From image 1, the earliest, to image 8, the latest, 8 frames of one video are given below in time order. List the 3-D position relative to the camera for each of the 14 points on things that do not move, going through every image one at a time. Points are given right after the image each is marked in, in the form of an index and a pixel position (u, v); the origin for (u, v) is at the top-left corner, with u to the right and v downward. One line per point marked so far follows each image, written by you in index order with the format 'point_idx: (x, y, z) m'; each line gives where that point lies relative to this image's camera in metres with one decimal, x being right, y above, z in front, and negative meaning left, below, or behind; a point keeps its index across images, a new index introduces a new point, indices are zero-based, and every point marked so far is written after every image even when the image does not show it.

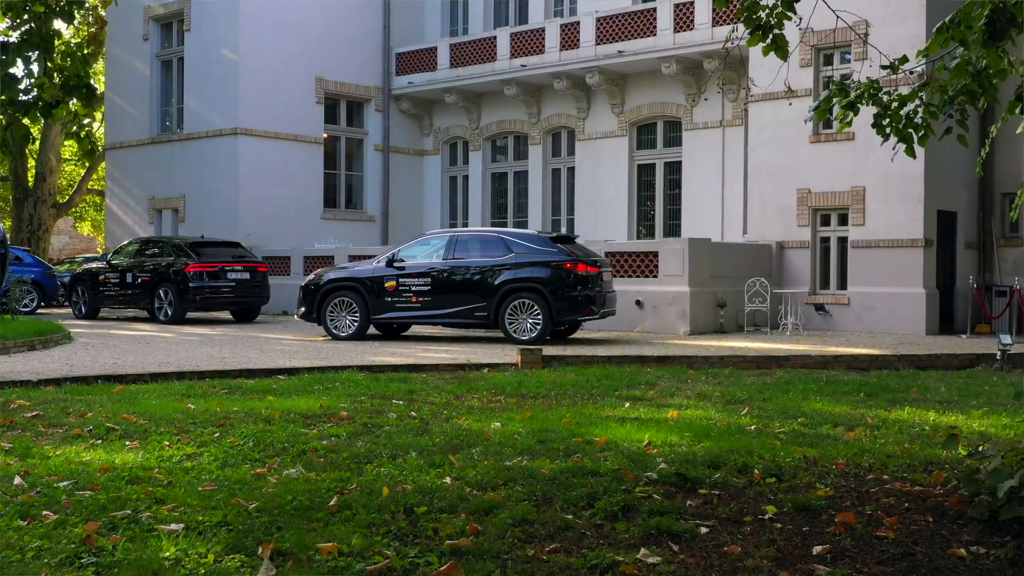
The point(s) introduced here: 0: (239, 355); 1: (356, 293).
0: (-2.9, -0.7, +13.0) m
1: (-2.0, -0.1, +15.5) m
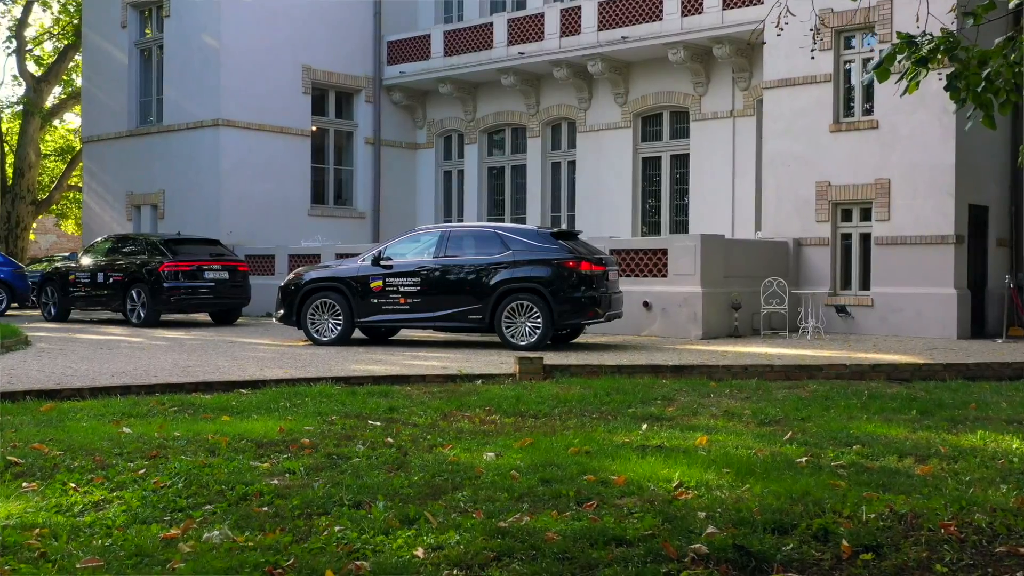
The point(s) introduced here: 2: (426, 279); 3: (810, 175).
0: (-3.0, -0.7, +11.8) m
1: (-2.0, -0.1, +14.3) m
2: (-1.0, +0.1, +13.8) m
3: (+4.1, +1.6, +16.9) m
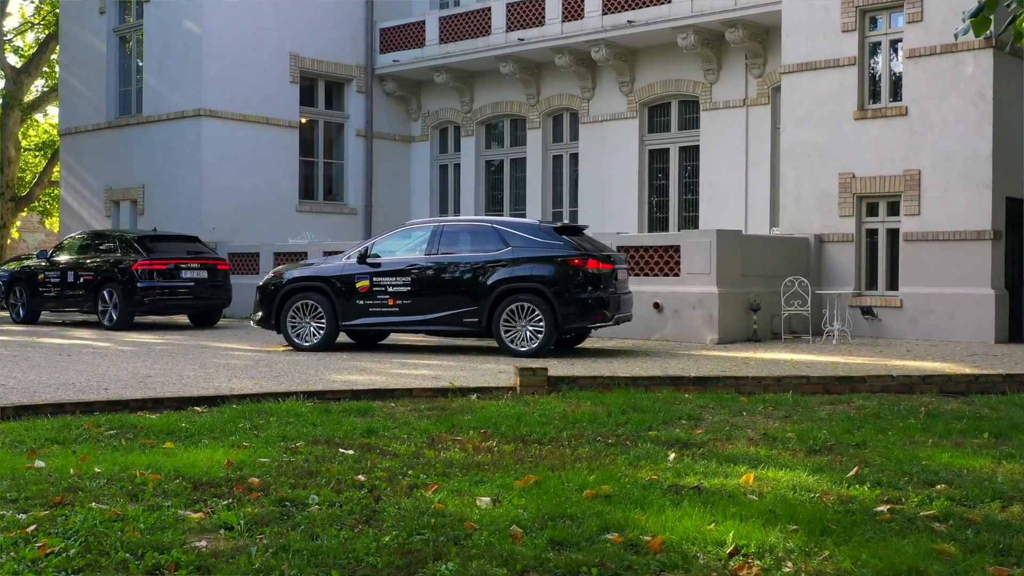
0: (-3.0, -0.7, +10.5) m
1: (-2.0, -0.1, +13.0) m
2: (-1.0, +0.1, +12.6) m
3: (+4.1, +1.6, +15.6) m
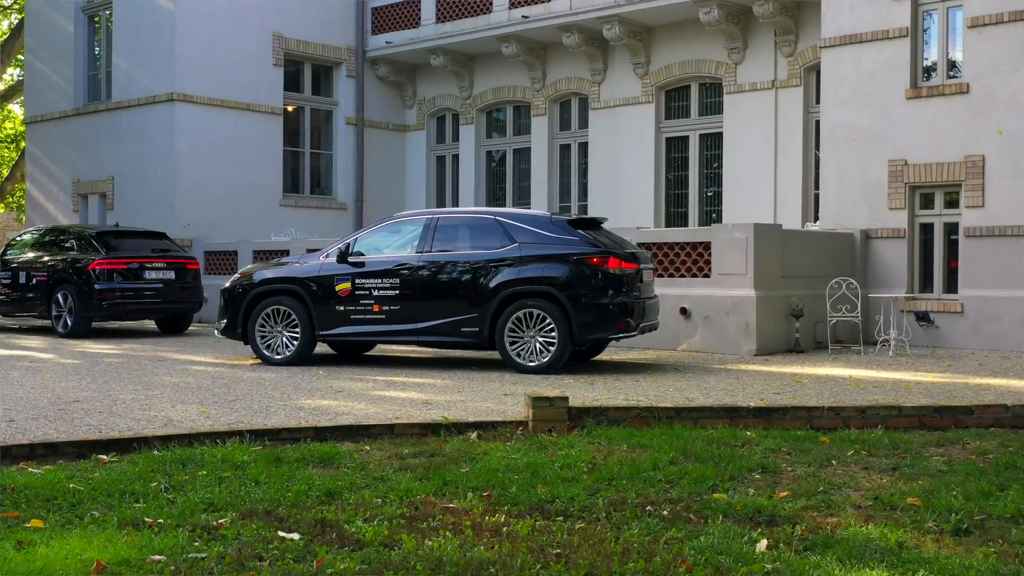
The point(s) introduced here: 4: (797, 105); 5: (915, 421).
0: (-2.9, -0.8, +8.7) m
1: (-2.0, -0.1, +11.2) m
2: (-0.9, +0.1, +10.7) m
3: (+4.2, +1.5, +13.8) m
4: (+4.0, +2.6, +17.1) m
5: (+2.2, -0.7, +6.8) m
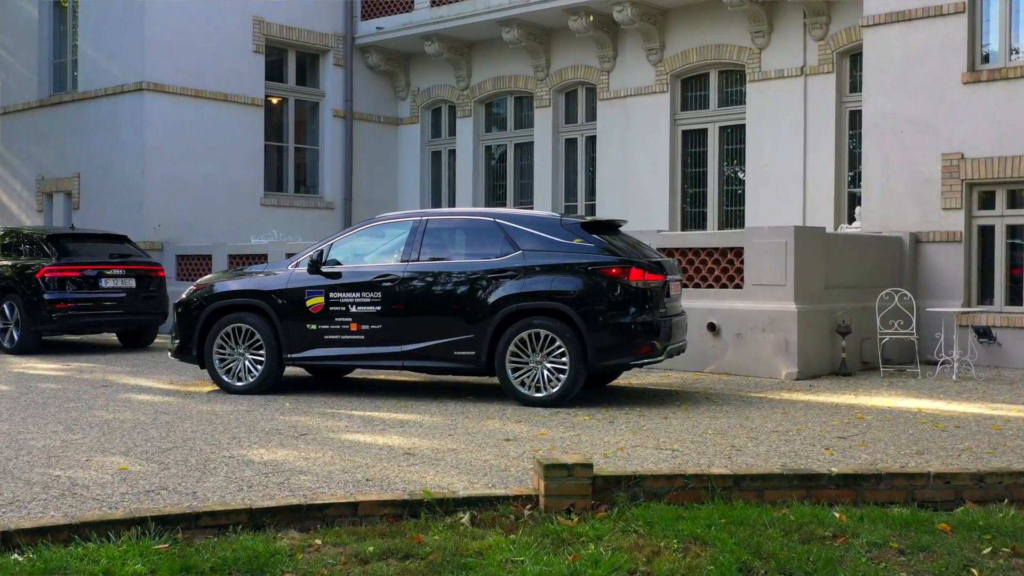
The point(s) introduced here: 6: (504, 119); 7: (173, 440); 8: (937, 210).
0: (-2.9, -0.9, +7.0) m
1: (-2.0, -0.2, +9.5) m
2: (-0.9, 0.0, +9.1) m
3: (+4.2, +1.4, +12.1) m
4: (+4.0, +2.5, +15.5) m
5: (+2.3, -0.8, +5.1) m
6: (-0.1, +2.8, +19.8) m
7: (-2.0, -0.9, +7.1) m
8: (+4.2, +0.8, +12.1) m
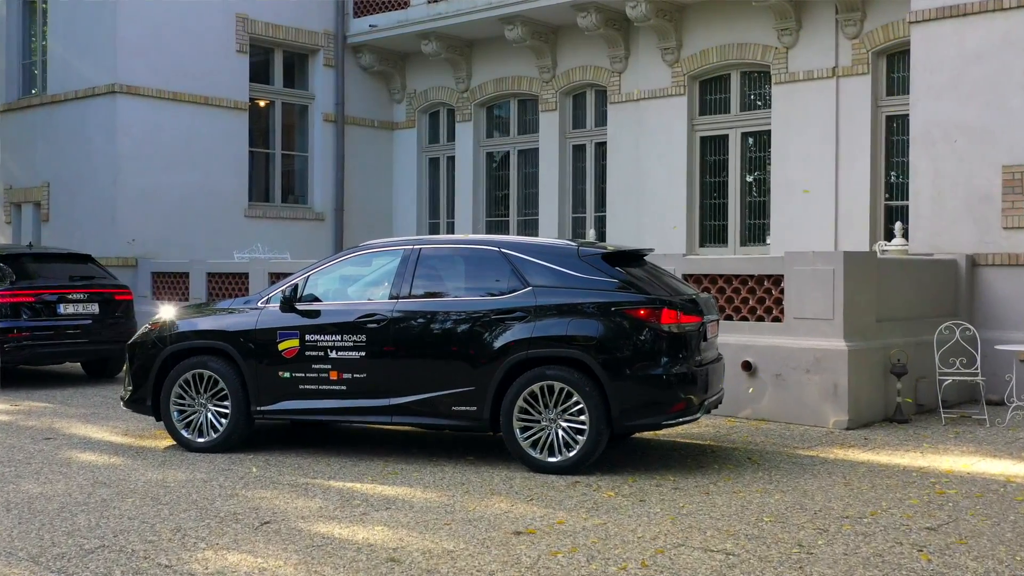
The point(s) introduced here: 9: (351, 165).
0: (-2.8, -1.1, +5.7) m
1: (-1.9, -0.5, +8.1) m
2: (-0.9, -0.3, +7.7) m
3: (+4.2, +1.2, +10.7) m
4: (+4.1, +2.2, +14.1) m
5: (+2.3, -1.1, +3.7) m
6: (-0.1, +2.5, +18.5) m
7: (-1.9, -1.1, +5.7) m
8: (+4.3, +0.5, +10.7) m
9: (-2.6, +1.9, +19.3) m
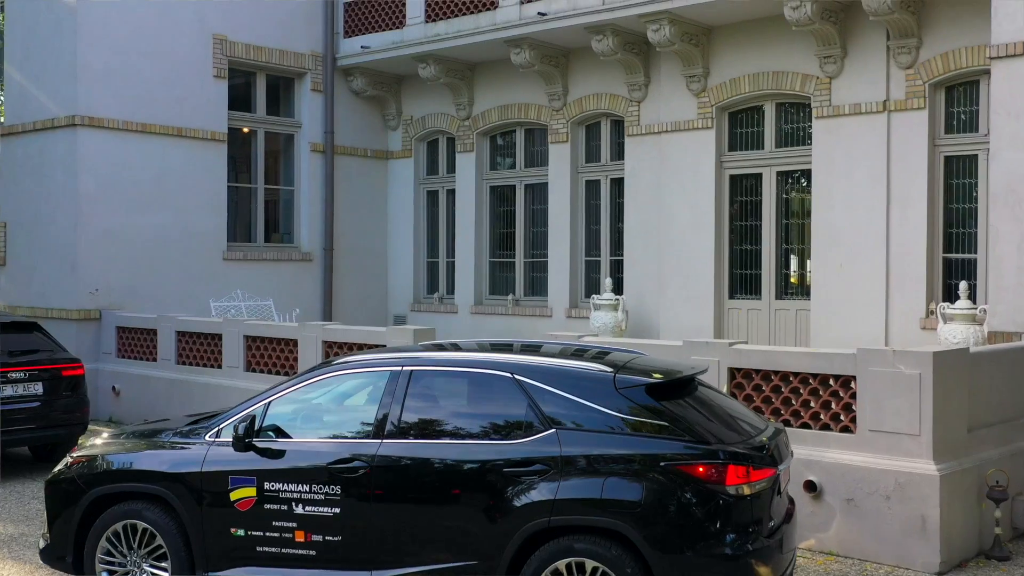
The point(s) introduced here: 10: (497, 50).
0: (-2.8, -1.8, +4.0) m
1: (-1.8, -1.2, +6.4) m
2: (-0.8, -1.0, +6.0) m
3: (+4.3, +0.5, +9.0) m
4: (+4.2, +1.6, +12.4) m
5: (+2.4, -1.8, +2.0) m
6: (0.0, +1.9, +16.8) m
7: (-1.8, -1.8, +4.0) m
8: (+4.4, -0.1, +9.0) m
9: (-2.5, +1.3, +17.6) m
10: (-0.2, +3.1, +15.9) m
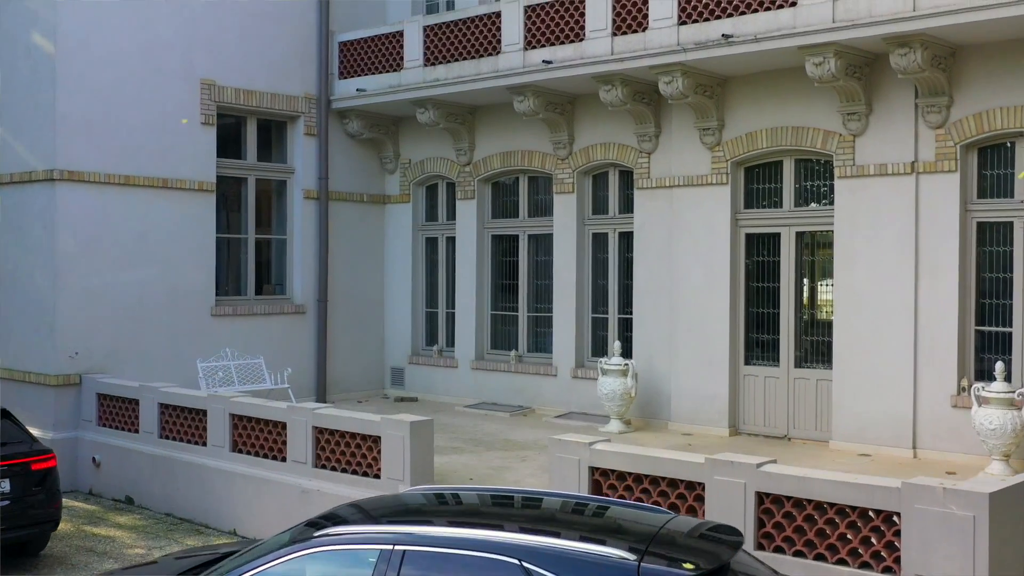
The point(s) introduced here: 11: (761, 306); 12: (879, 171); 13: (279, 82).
0: (-2.7, -2.6, +3.2) m
1: (-1.8, -1.9, +5.7) m
2: (-0.7, -1.7, +5.2) m
3: (+4.3, -0.2, +8.3) m
4: (+4.2, +0.8, +11.6) m
5: (+2.4, -2.5, +1.3) m
6: (0.0, +1.1, +16.0) m
7: (-1.8, -2.6, +3.2) m
8: (+4.4, -0.9, +8.2) m
9: (-2.5, +0.6, +16.8) m
10: (-0.2, +2.4, +15.1) m
11: (+2.7, -0.2, +13.4) m
12: (+3.7, +1.1, +12.1) m
13: (-3.1, +2.7, +16.1) m
